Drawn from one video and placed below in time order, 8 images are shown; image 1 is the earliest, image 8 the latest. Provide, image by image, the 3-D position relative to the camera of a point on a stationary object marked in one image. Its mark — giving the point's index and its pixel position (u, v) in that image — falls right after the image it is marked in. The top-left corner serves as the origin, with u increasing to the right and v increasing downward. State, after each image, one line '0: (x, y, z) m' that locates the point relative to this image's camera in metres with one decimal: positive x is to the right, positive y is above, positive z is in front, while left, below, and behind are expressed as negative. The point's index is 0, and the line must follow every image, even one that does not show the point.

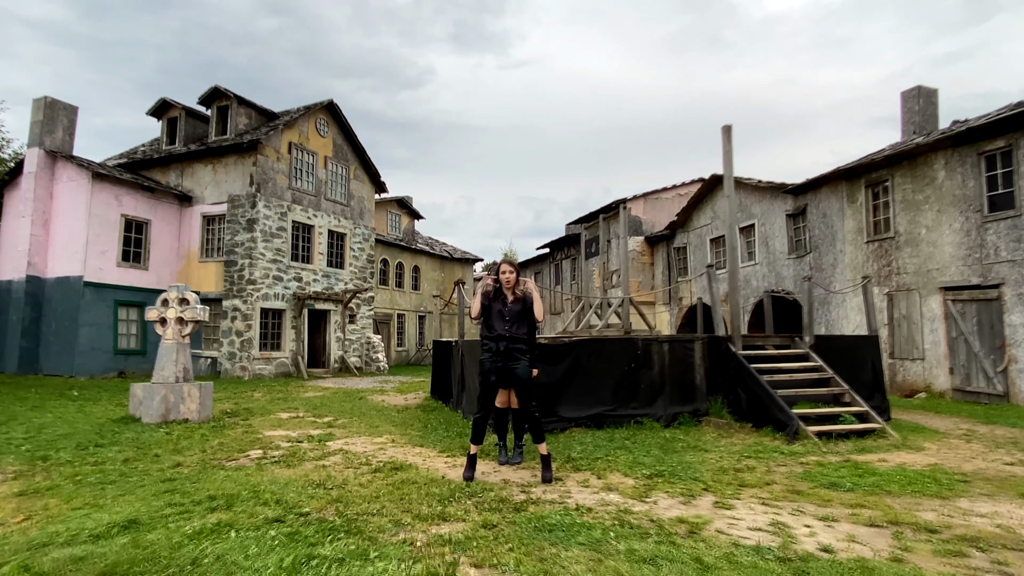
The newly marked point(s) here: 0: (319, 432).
0: (-2.2, -1.6, +6.9) m
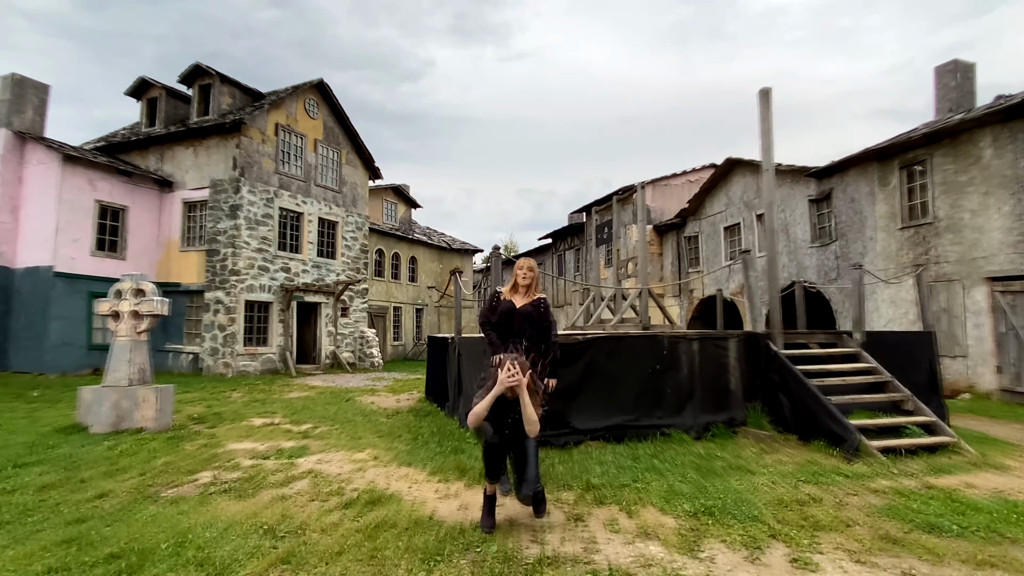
0: (-2.1, -1.5, +6.0) m
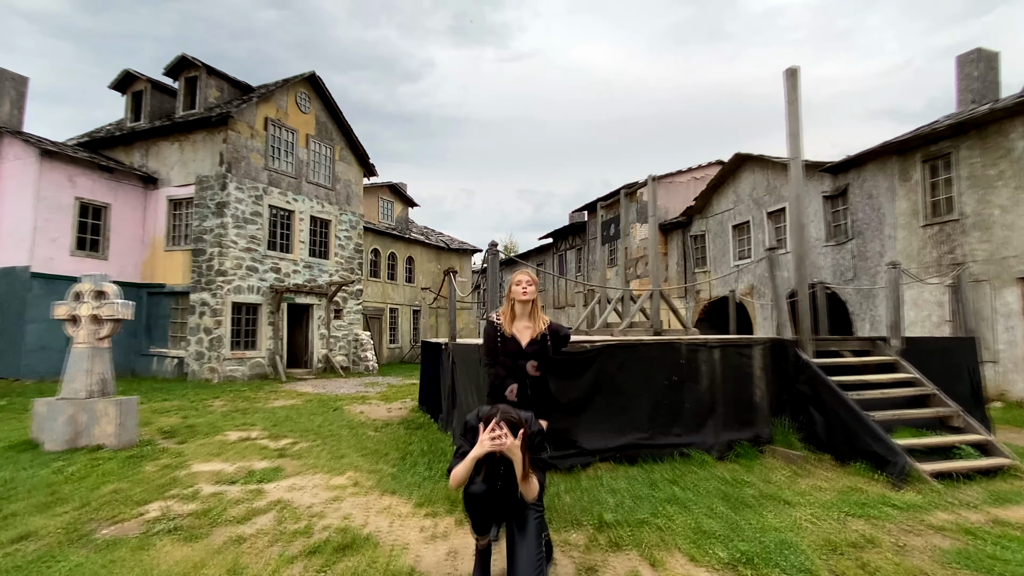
0: (-2.1, -1.5, +5.3) m
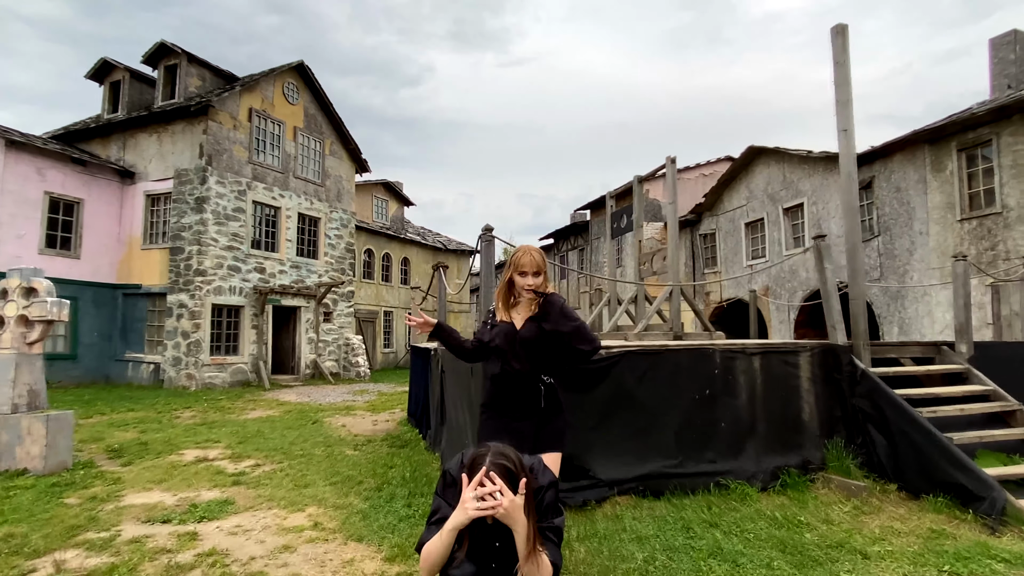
0: (-2.1, -1.5, +4.4) m
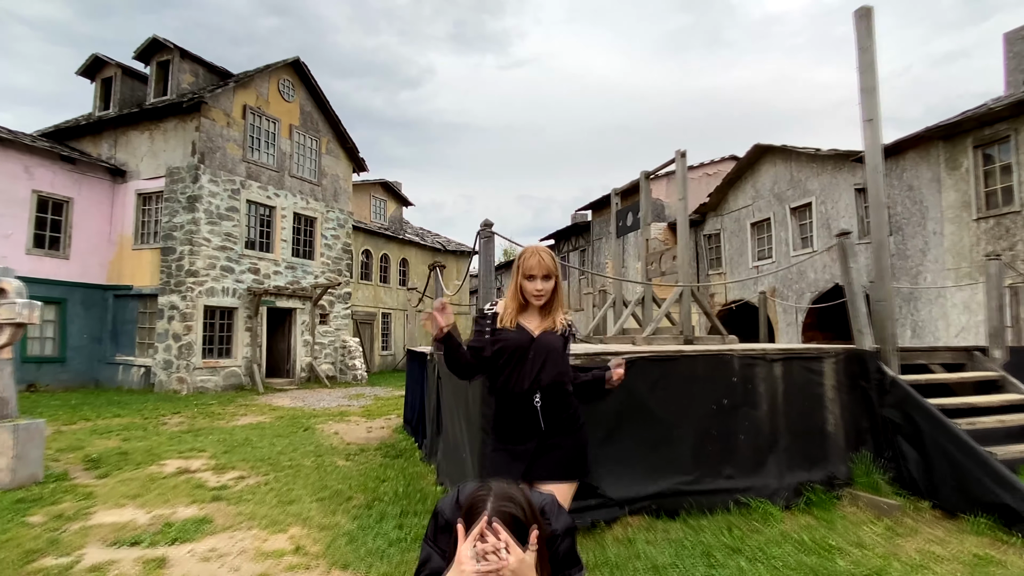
0: (-2.1, -1.5, +4.1) m
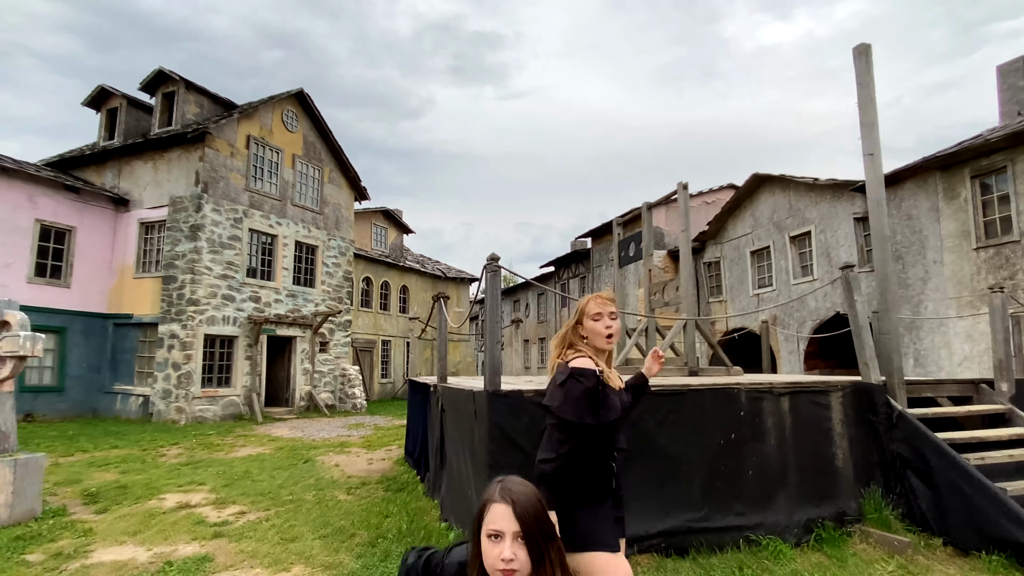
0: (-2.1, -1.7, +4.0) m
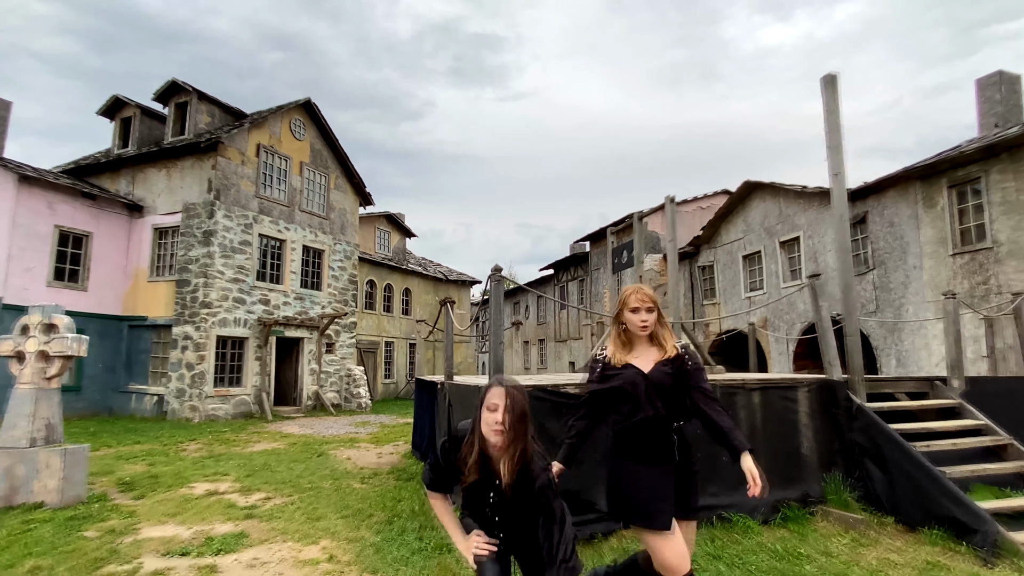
0: (-2.1, -1.8, +4.5) m
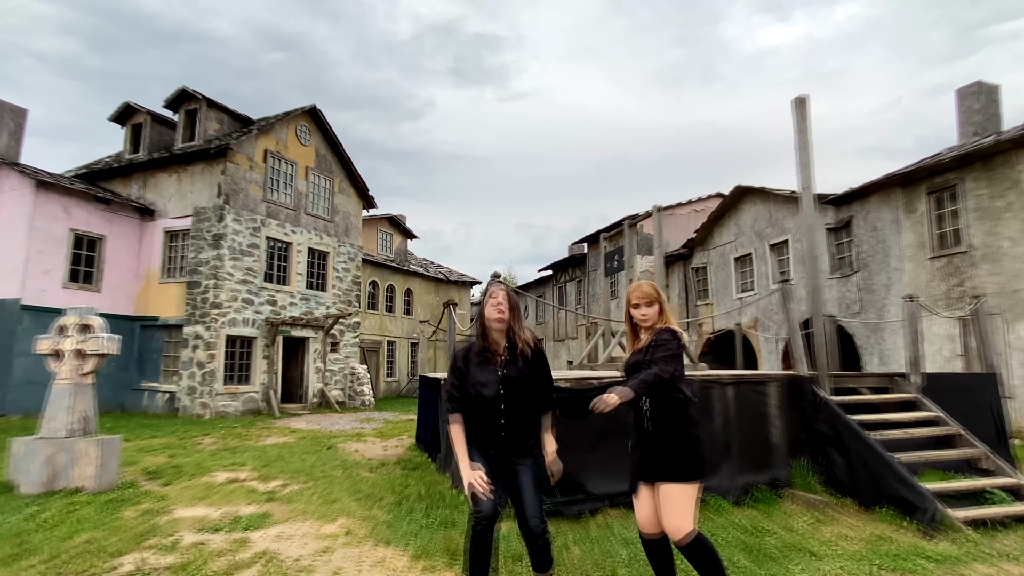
0: (-2.1, -1.8, +5.0) m
